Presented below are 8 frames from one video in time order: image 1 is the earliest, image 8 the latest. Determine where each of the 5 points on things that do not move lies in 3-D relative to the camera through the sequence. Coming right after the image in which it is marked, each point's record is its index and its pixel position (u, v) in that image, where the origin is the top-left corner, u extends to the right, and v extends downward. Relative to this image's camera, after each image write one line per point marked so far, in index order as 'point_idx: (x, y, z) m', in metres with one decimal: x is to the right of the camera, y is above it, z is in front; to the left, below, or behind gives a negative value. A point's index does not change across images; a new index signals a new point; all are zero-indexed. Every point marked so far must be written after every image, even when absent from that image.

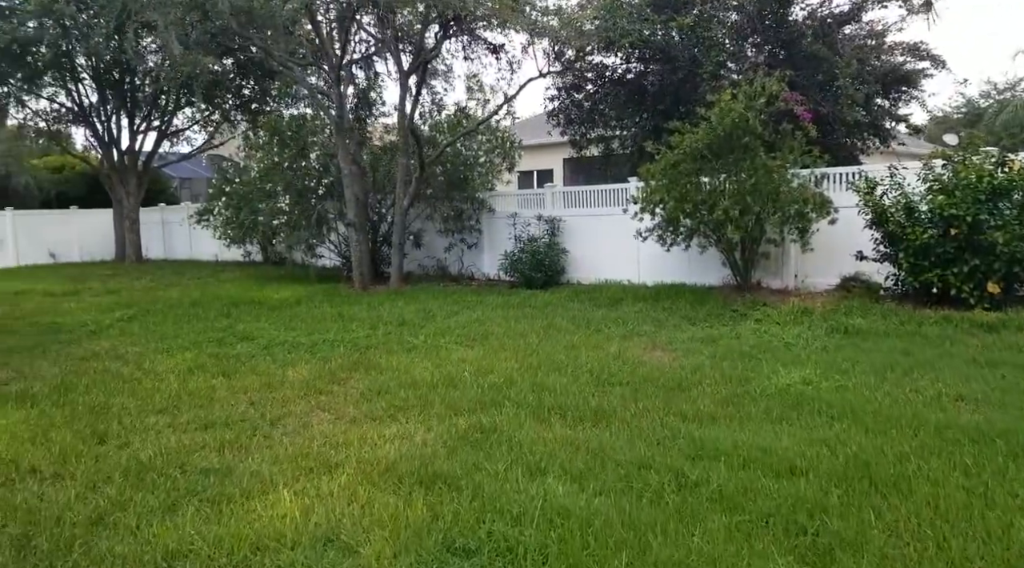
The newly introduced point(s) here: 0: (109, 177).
0: (-10.0, +2.6, +17.7) m
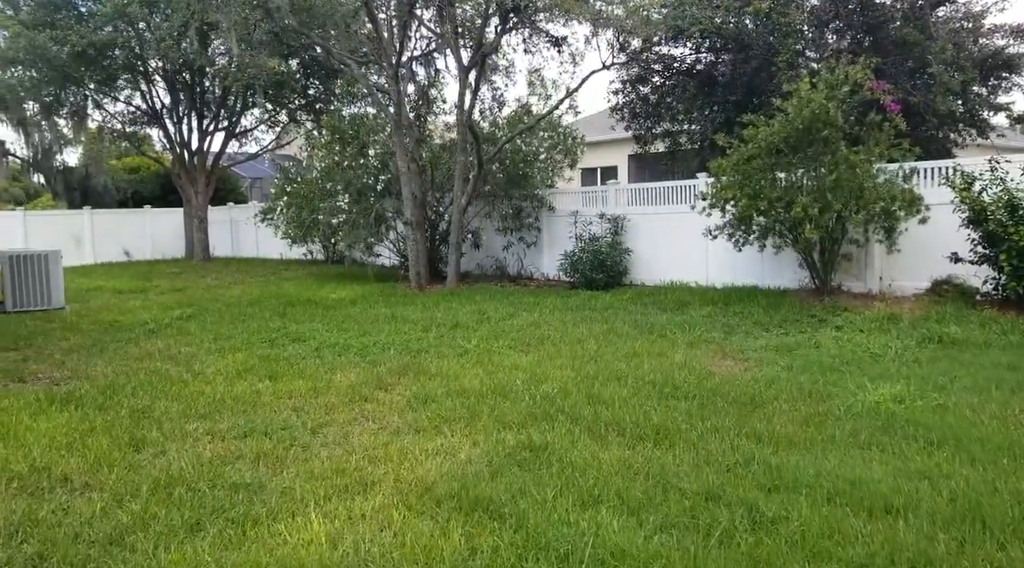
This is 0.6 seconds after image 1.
0: (-8.4, +2.7, +18.1) m
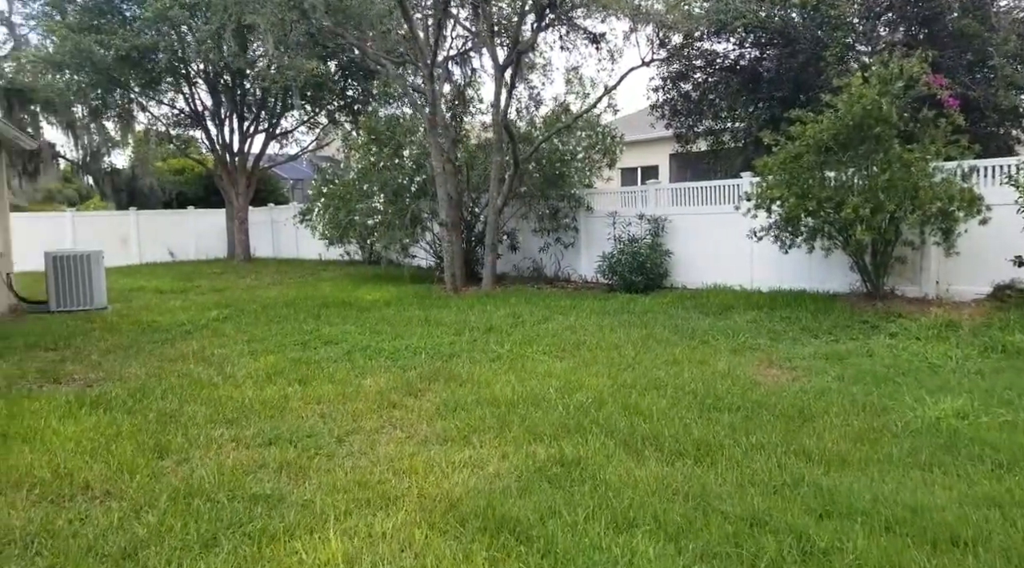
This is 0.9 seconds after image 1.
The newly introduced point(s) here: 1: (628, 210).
0: (-7.4, +2.7, +18.4) m
1: (+1.9, +1.2, +11.9) m
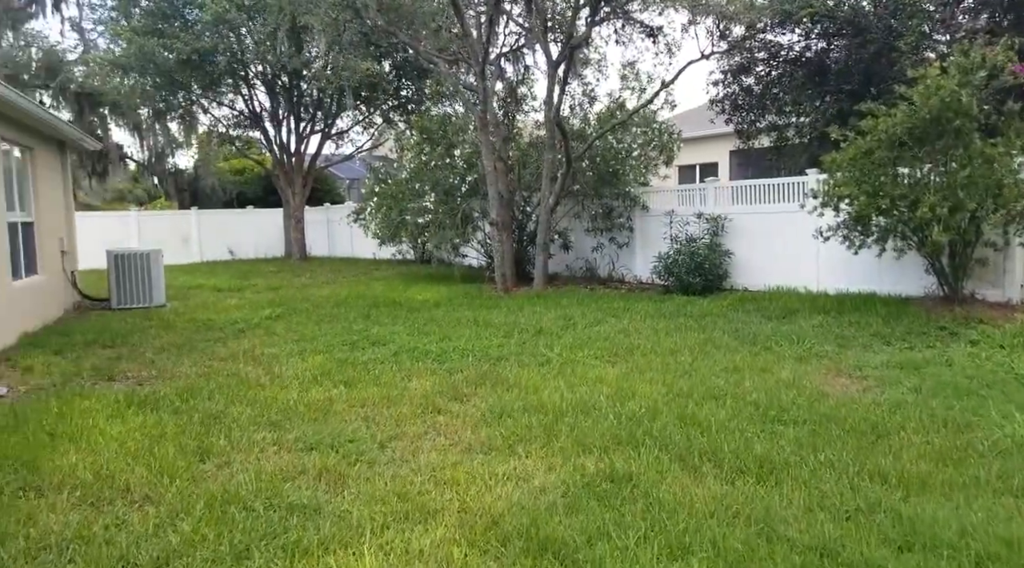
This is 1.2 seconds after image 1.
0: (-6.0, +2.8, +18.7) m
1: (+2.8, +1.2, +11.5) m
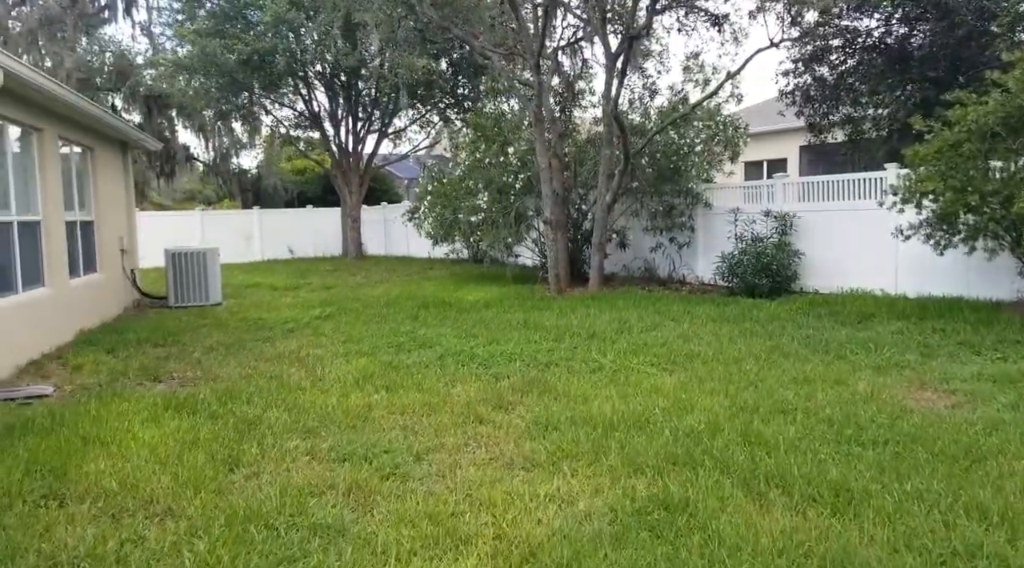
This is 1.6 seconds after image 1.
0: (-4.6, +2.8, +18.8) m
1: (+3.6, +1.2, +10.9) m
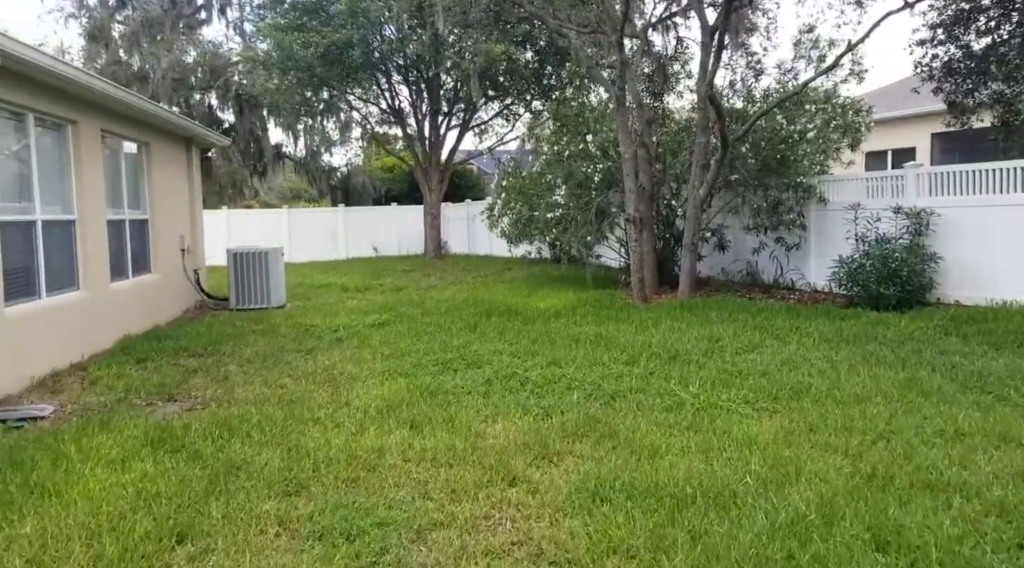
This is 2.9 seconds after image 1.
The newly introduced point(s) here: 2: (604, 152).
0: (-2.3, +2.8, +18.2) m
1: (+4.7, +1.1, +9.3) m
2: (+1.5, +2.0, +10.9) m
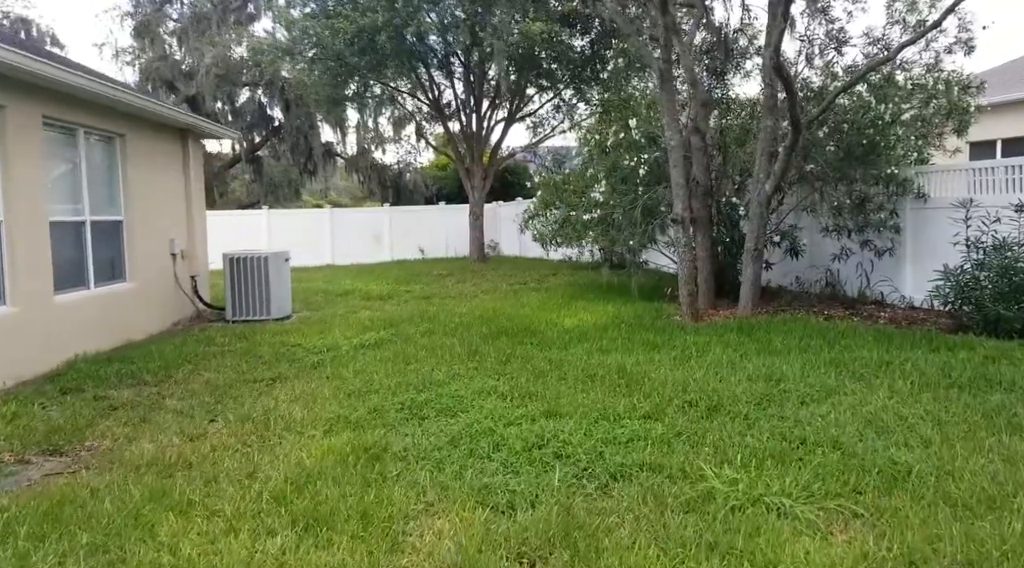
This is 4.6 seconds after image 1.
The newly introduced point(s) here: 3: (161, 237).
0: (-1.1, +2.7, +16.9) m
1: (+4.9, +0.9, +7.3) m
2: (+1.9, +1.8, +9.3) m
3: (-4.2, +0.6, +8.6) m
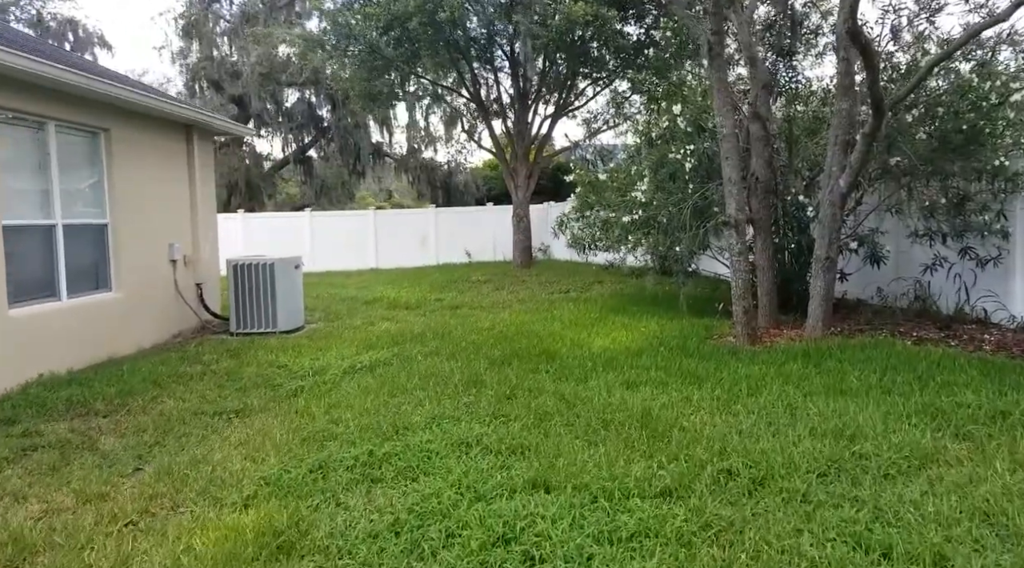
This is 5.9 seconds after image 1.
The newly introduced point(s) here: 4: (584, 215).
0: (0.0, +2.6, +15.9) m
1: (+5.1, +0.7, +5.8) m
2: (+2.2, +1.7, +8.1) m
3: (-3.9, +0.5, +7.9) m
4: (+1.0, +0.9, +9.7) m
